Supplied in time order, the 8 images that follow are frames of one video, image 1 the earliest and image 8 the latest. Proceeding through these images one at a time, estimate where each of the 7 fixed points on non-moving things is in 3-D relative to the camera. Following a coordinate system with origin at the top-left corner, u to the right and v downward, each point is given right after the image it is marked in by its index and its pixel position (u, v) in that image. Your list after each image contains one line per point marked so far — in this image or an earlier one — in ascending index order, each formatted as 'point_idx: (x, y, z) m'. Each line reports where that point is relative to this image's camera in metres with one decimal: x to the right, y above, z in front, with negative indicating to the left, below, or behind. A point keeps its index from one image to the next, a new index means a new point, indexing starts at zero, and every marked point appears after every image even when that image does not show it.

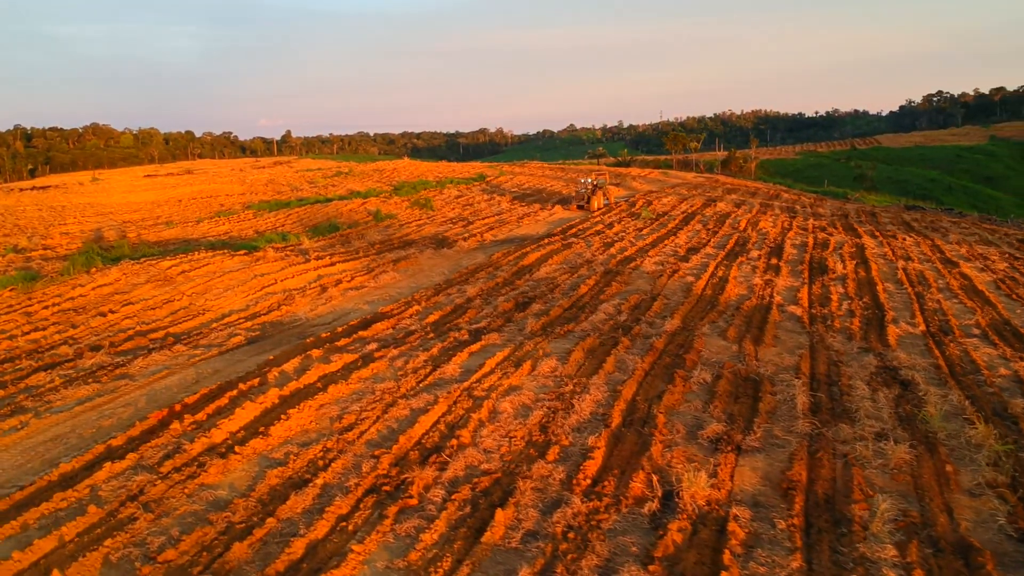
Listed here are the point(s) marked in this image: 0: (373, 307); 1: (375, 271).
0: (-1.8, -0.3, +12.9) m
1: (-2.2, +0.3, +15.8) m
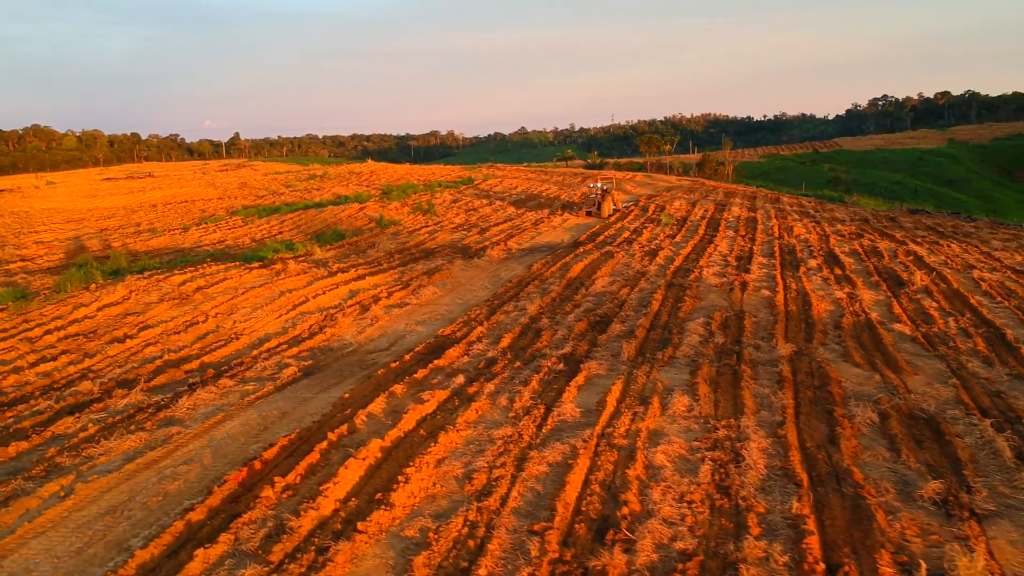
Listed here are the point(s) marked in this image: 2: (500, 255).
0: (-0.9, -0.5, +11.4) m
1: (-1.5, +0.1, +14.2) m
2: (-0.2, +0.6, +17.1) m
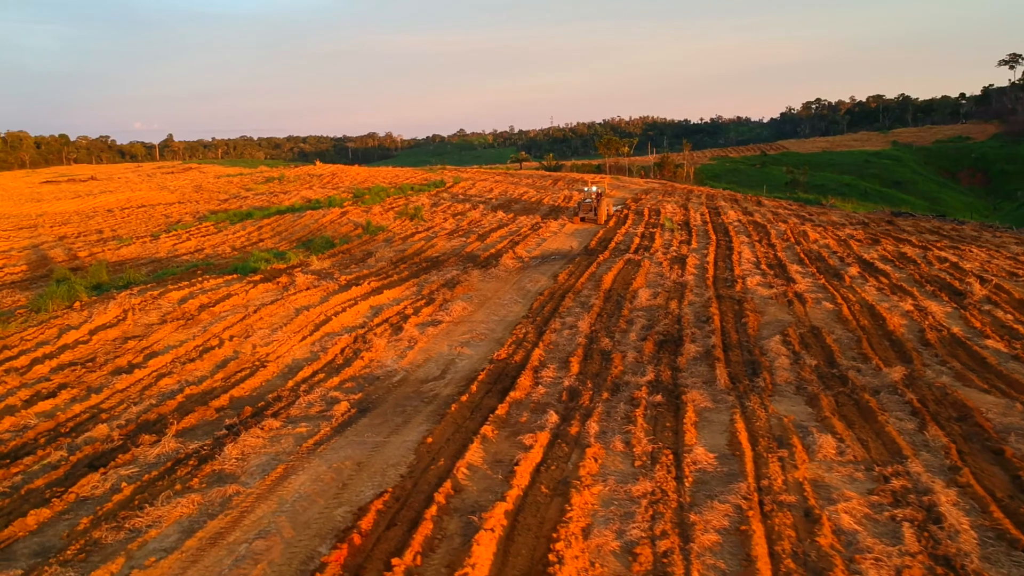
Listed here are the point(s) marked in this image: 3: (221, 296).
0: (-0.3, -0.7, +10.0) m
1: (-1.0, -0.1, +12.9) m
2: (0.0, +0.4, +15.9) m
3: (-3.5, -0.1, +11.9) m
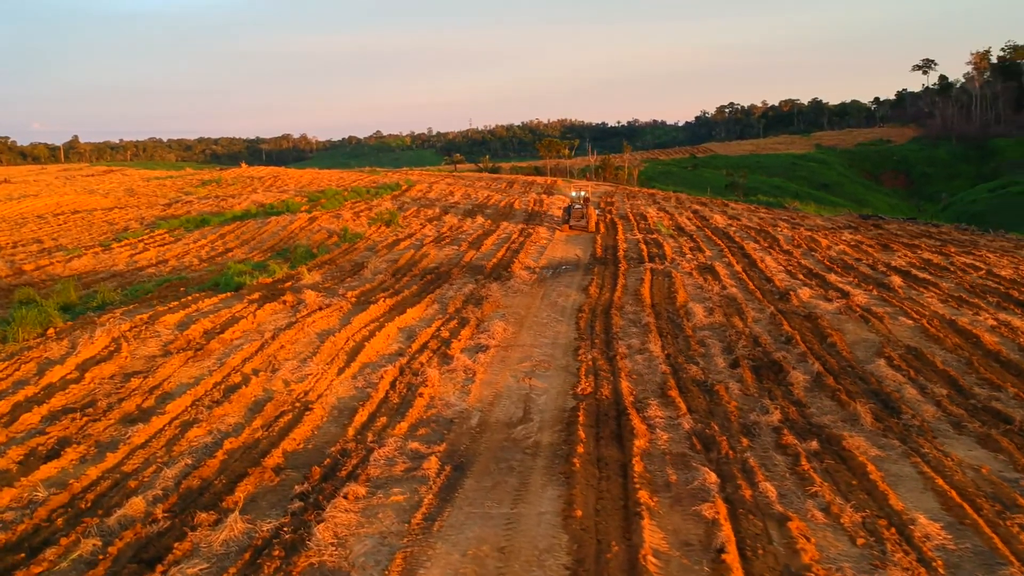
0: (+0.4, -0.8, +8.6) m
1: (-0.6, -0.3, +11.3) m
2: (+0.2, +0.2, +14.4) m
3: (-2.9, -0.3, +10.1) m
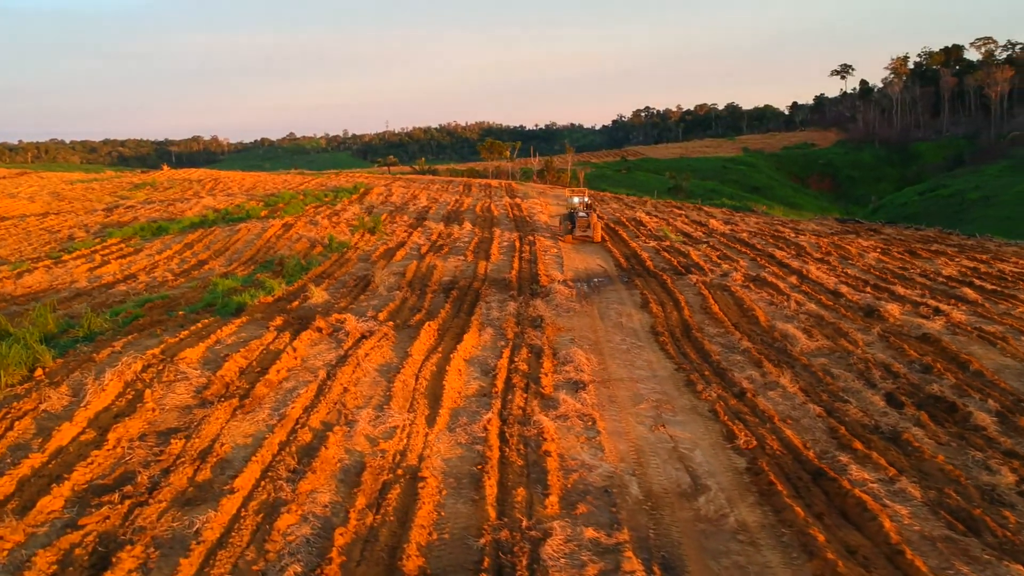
0: (+1.3, -1.0, +7.0) m
1: (+0.1, -0.5, +9.6) m
2: (+0.7, 0.0, +12.8) m
3: (-2.1, -0.5, +8.3) m
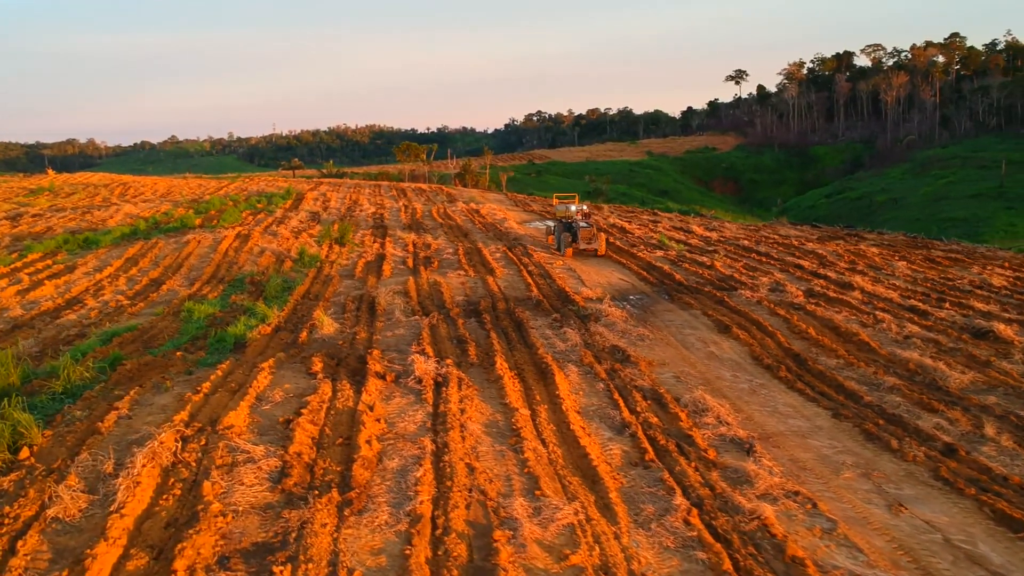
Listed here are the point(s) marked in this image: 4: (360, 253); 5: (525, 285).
0: (+2.4, -1.2, +5.3) m
1: (+0.9, -0.7, +7.8) m
2: (+1.1, -0.2, +11.0) m
3: (-1.2, -0.8, +6.2) m
4: (-2.4, +0.6, +15.5) m
5: (+0.2, 0.0, +12.7) m
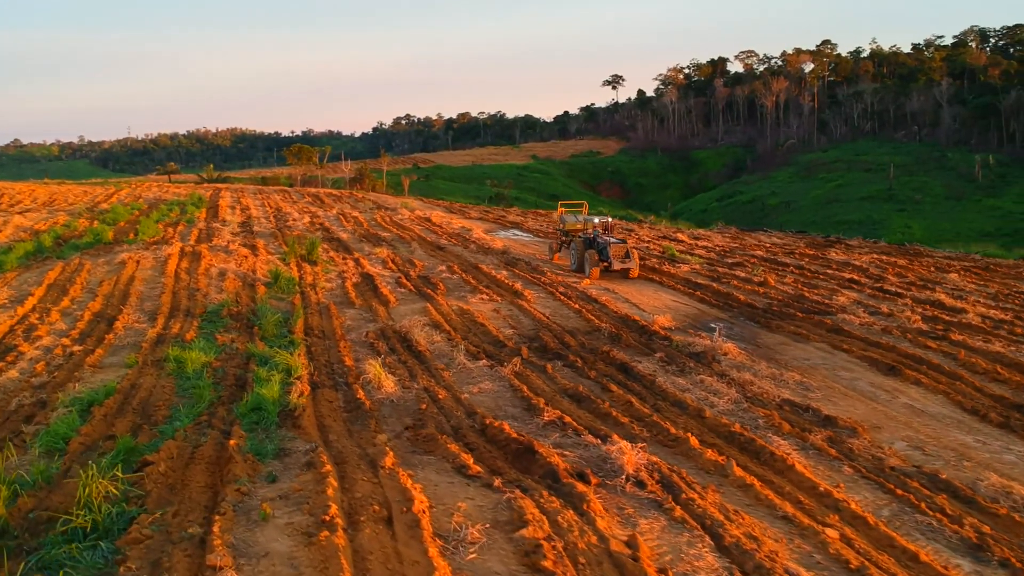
0: (+3.9, -1.4, +3.4) m
1: (+2.1, -1.0, +5.7) m
2: (+1.8, -0.5, +8.9) m
3: (+0.2, -1.1, +3.8) m
4: (-2.3, +0.2, +12.9) m
5: (+0.6, -0.2, +10.5) m
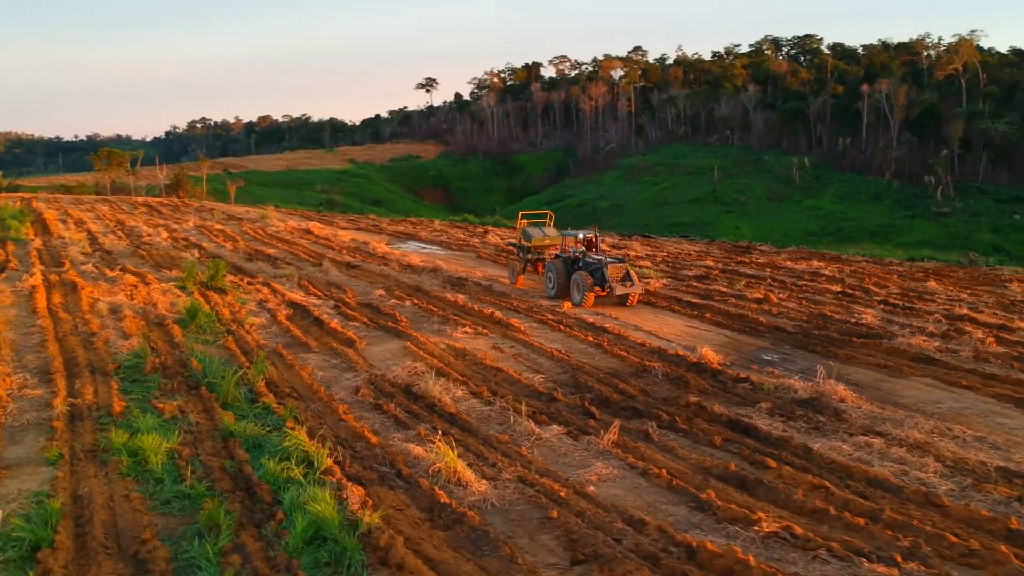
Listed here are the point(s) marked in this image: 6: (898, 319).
0: (+5.2, -1.5, +2.3) m
1: (+3.0, -1.2, +4.2) m
2: (+2.1, -0.7, +7.3) m
3: (+1.6, -1.3, +2.0) m
4: (-2.7, -0.1, +10.4) m
5: (+0.7, -0.5, +8.6) m
6: (+3.8, -0.3, +9.9) m
